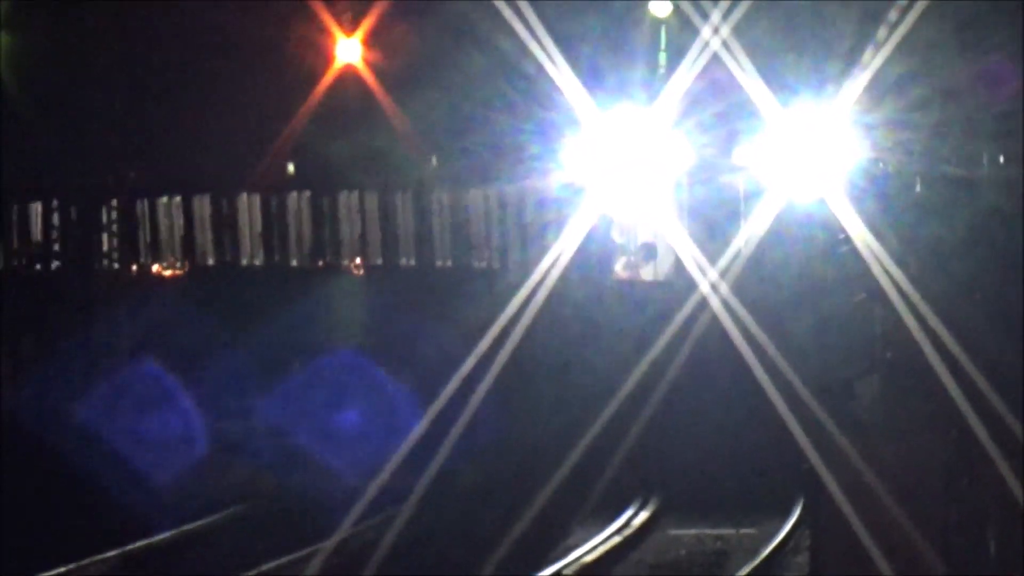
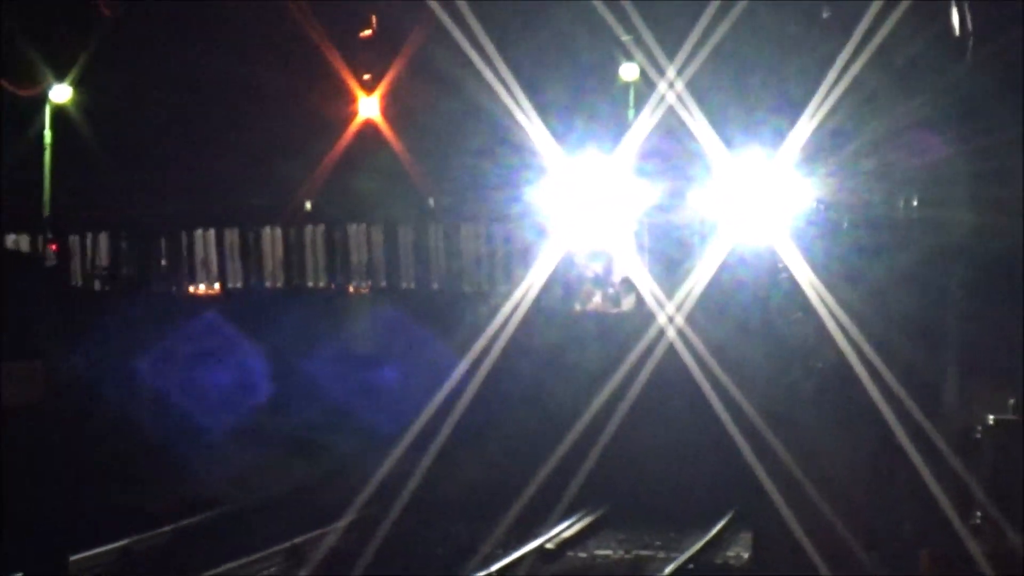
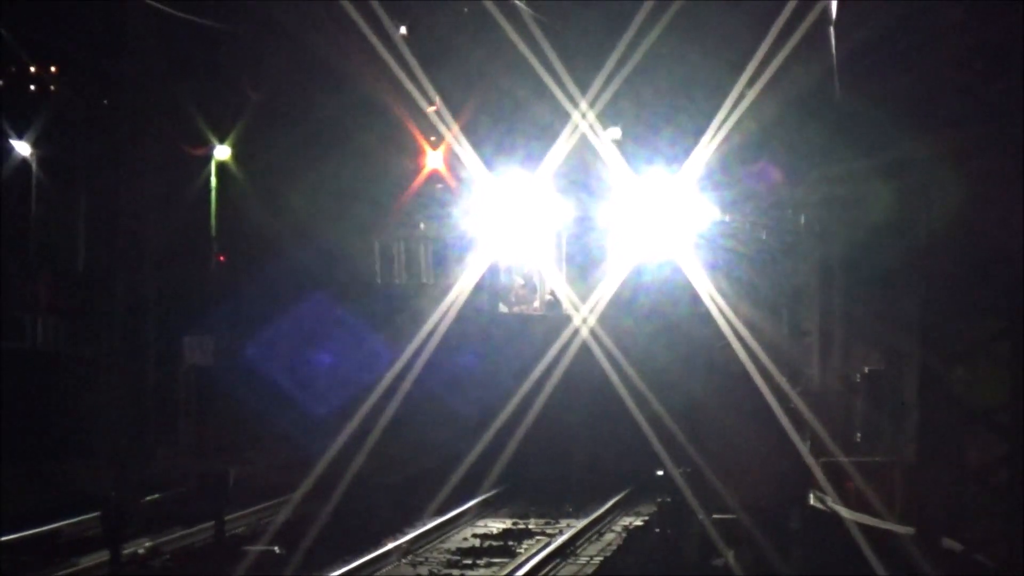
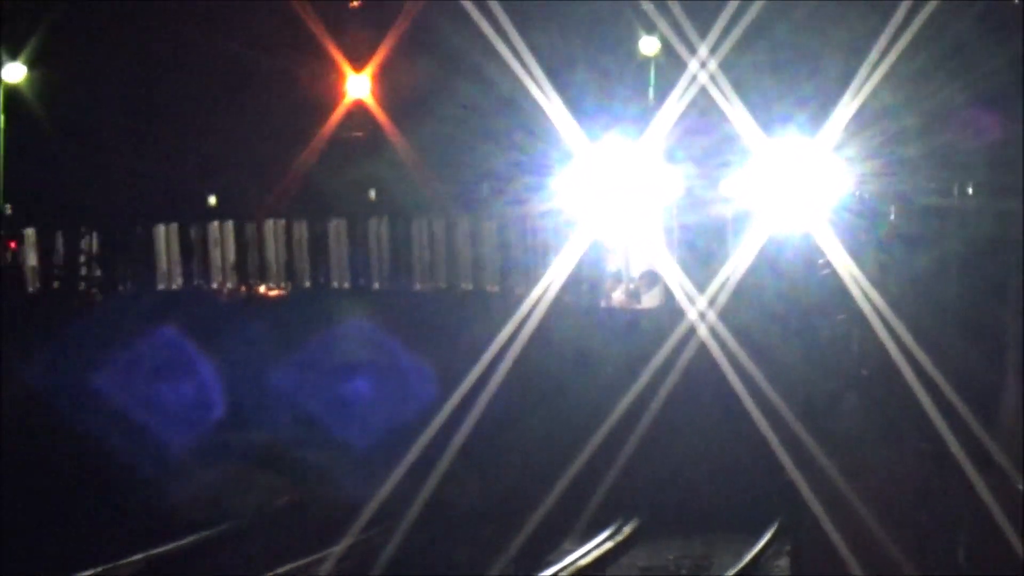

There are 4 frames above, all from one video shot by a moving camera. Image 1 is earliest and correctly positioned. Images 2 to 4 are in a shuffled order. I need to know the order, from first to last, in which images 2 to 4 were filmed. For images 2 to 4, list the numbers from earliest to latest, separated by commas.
4, 2, 3
